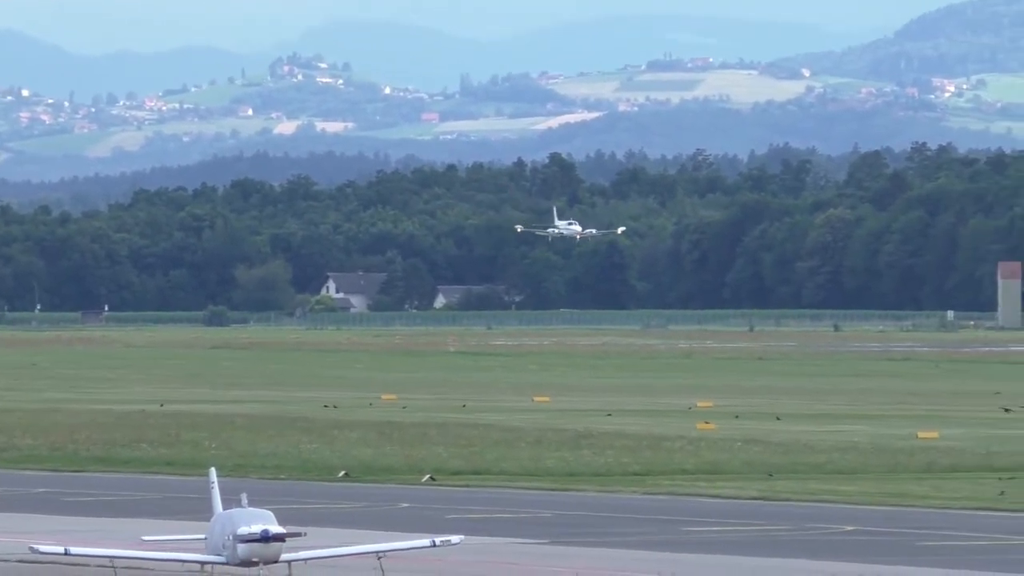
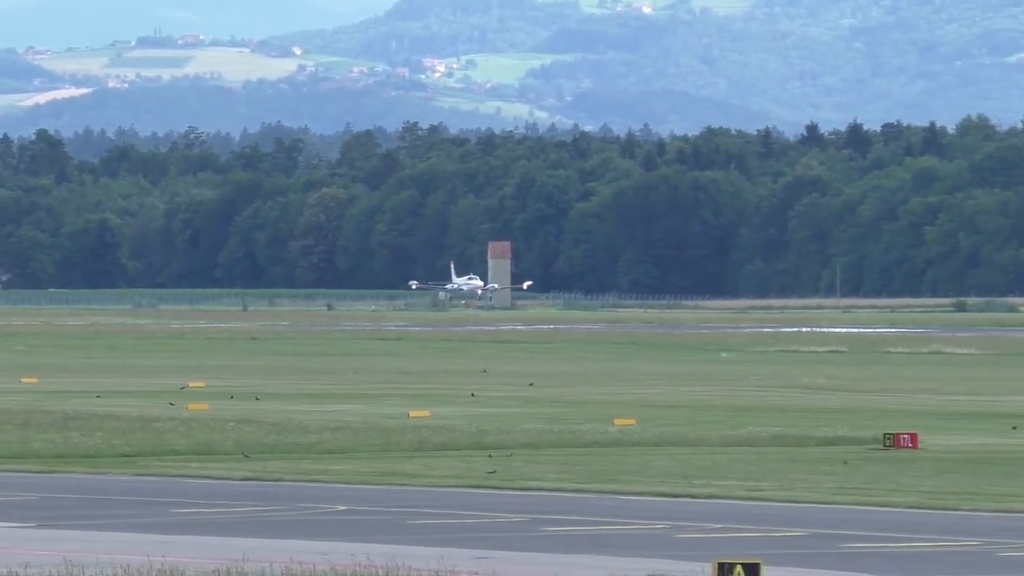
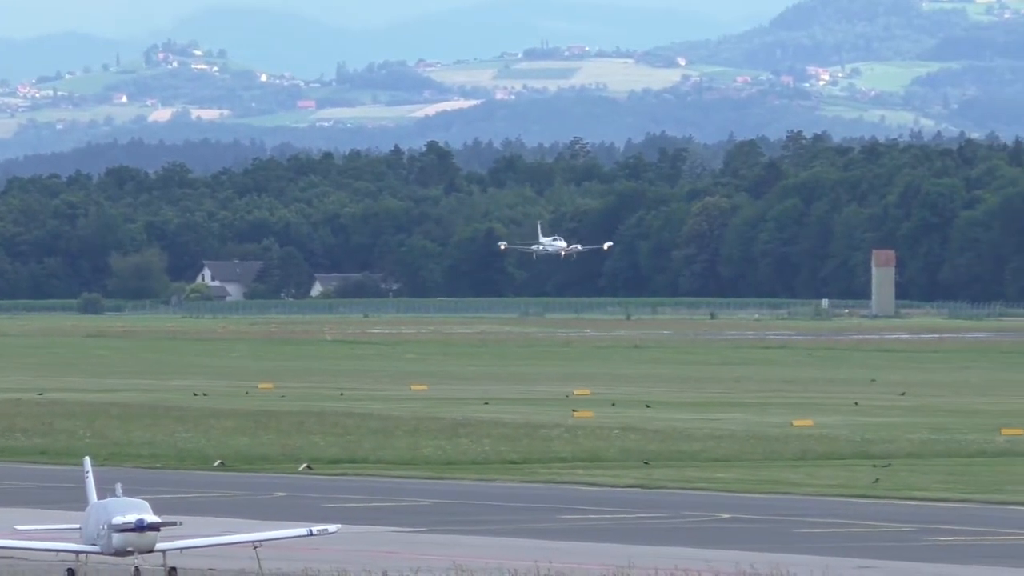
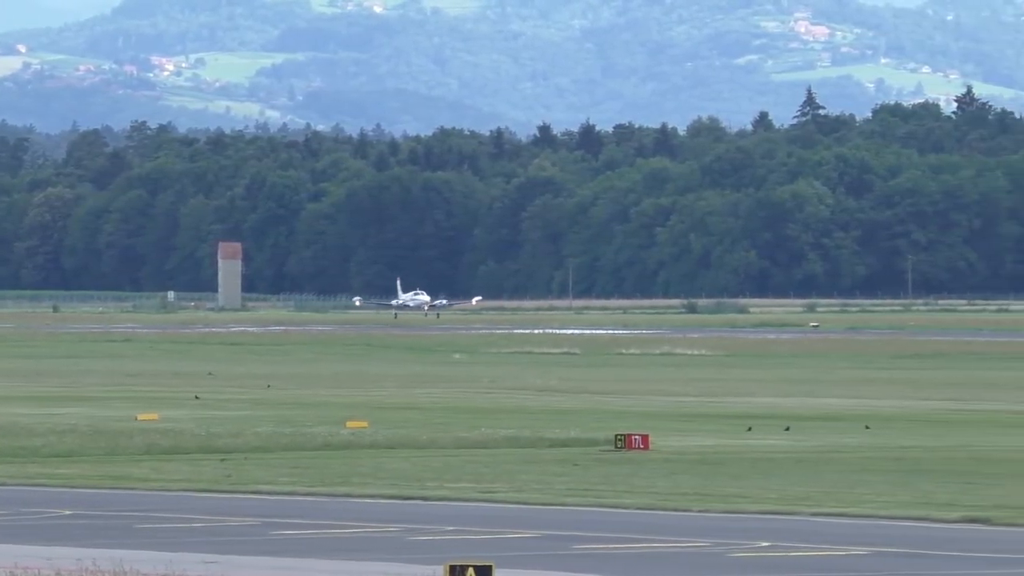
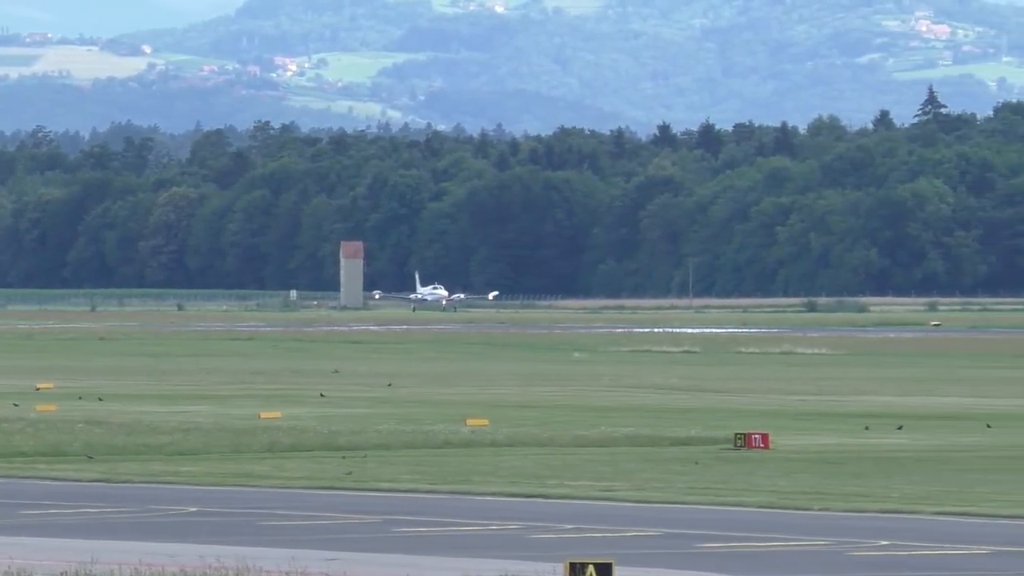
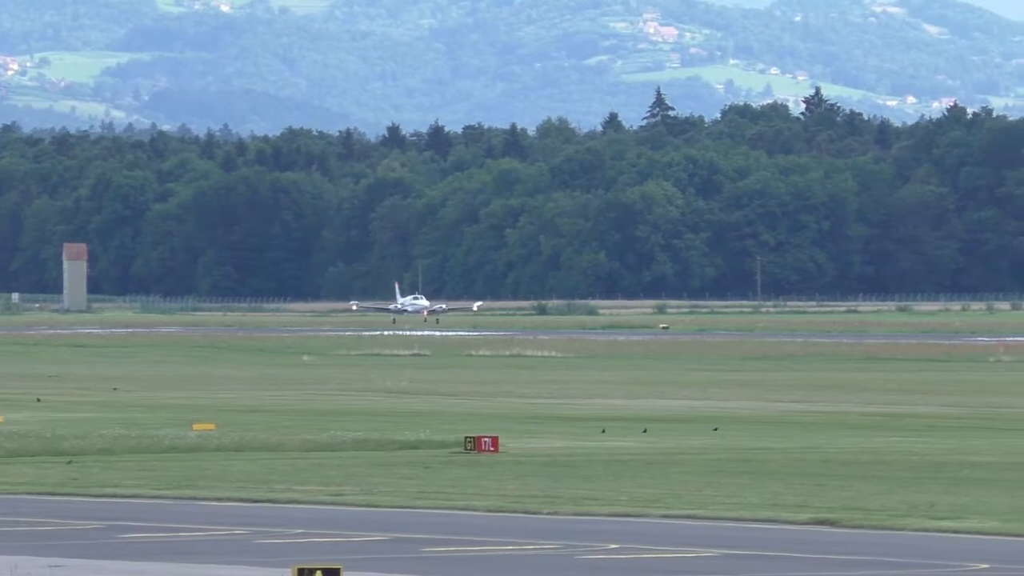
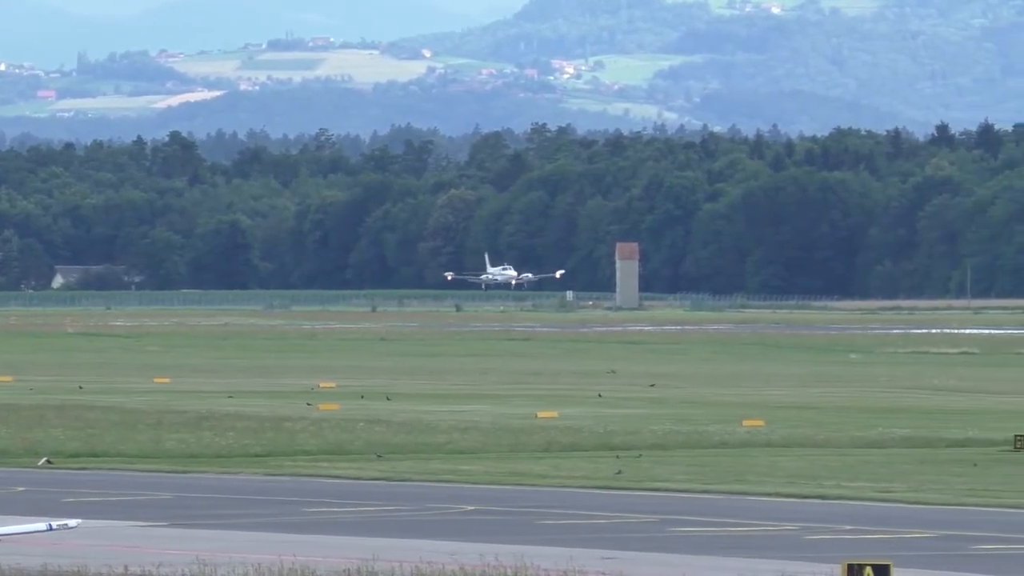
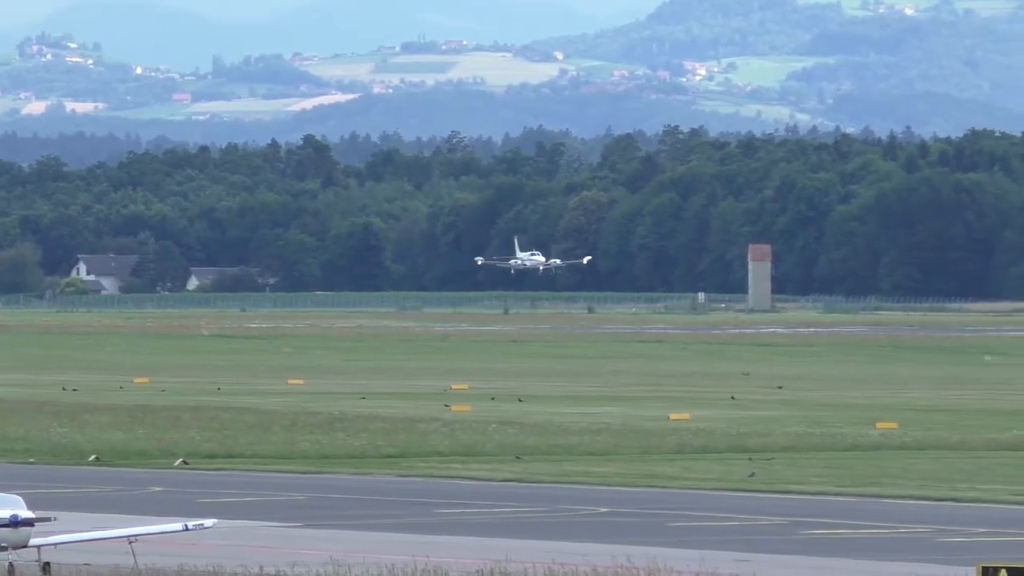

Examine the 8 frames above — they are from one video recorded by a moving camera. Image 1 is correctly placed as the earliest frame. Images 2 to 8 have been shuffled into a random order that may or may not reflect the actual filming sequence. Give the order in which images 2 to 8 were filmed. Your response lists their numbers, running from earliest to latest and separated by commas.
3, 8, 7, 2, 5, 4, 6
